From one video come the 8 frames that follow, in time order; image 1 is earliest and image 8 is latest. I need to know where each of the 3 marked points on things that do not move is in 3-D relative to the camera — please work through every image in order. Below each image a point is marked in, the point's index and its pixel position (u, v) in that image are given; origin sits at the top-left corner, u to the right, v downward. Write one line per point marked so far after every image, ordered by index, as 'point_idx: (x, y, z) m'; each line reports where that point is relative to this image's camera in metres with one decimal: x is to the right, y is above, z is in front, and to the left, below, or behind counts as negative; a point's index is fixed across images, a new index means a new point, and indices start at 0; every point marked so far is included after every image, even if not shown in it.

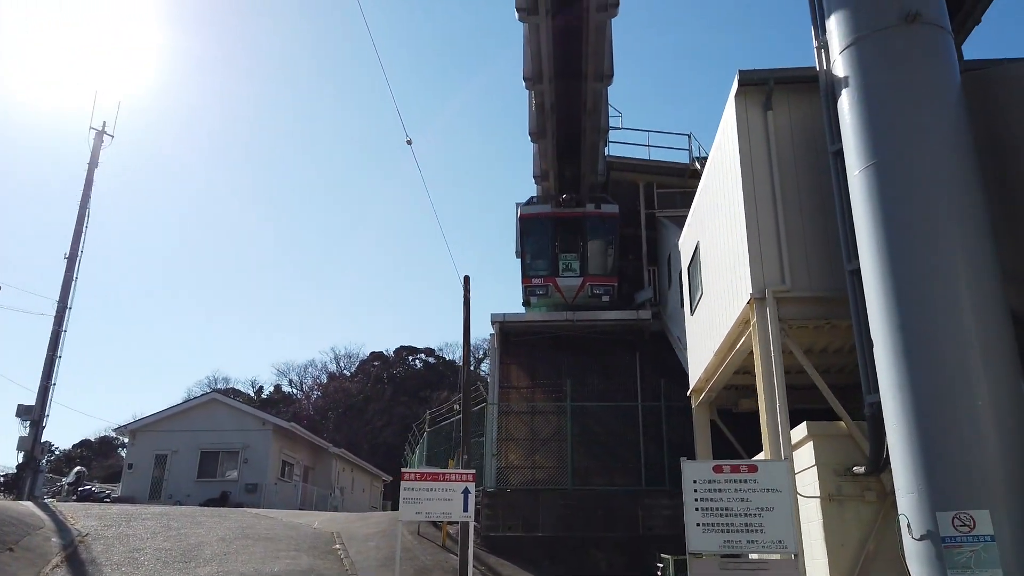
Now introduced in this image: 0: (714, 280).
0: (+3.2, +0.1, +12.1) m
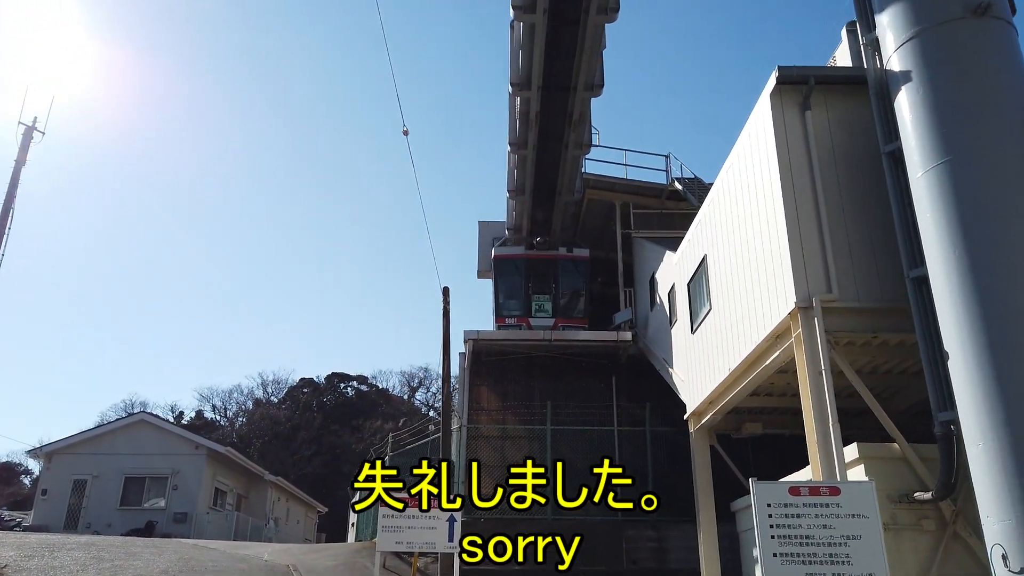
0: (+3.2, -0.1, +11.4) m
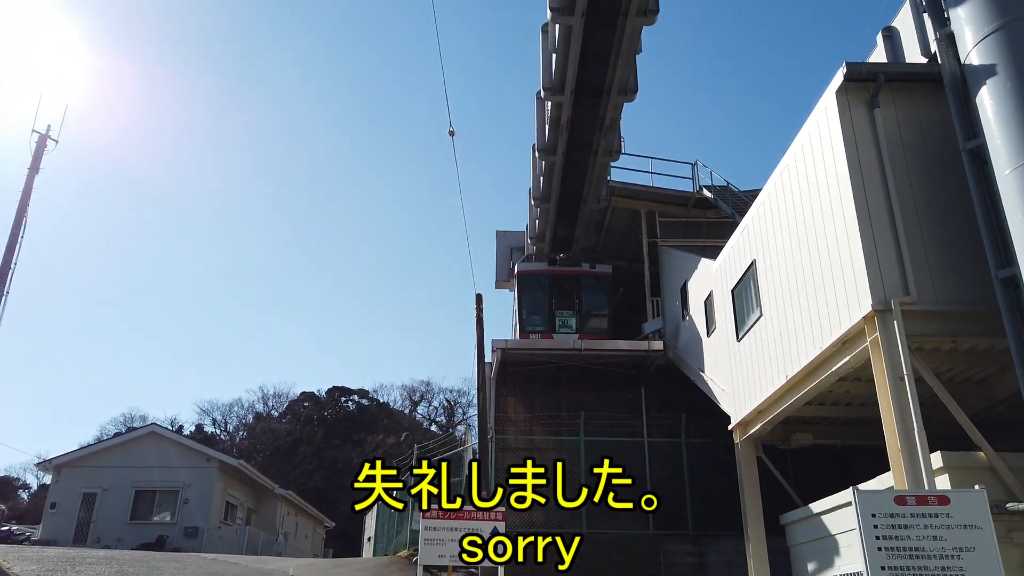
0: (+3.9, -0.2, +11.0) m
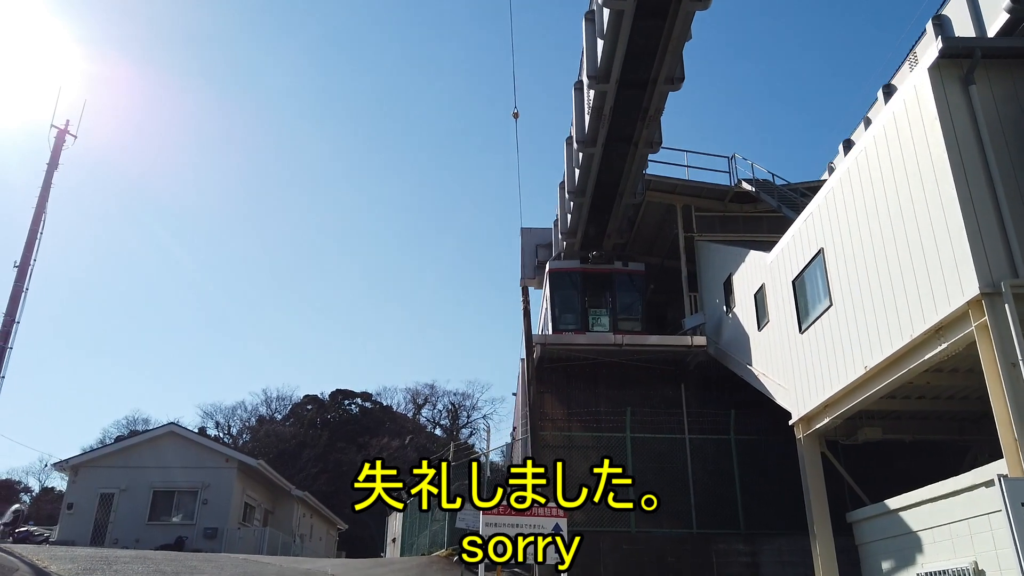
0: (+4.8, 0.0, +10.6) m
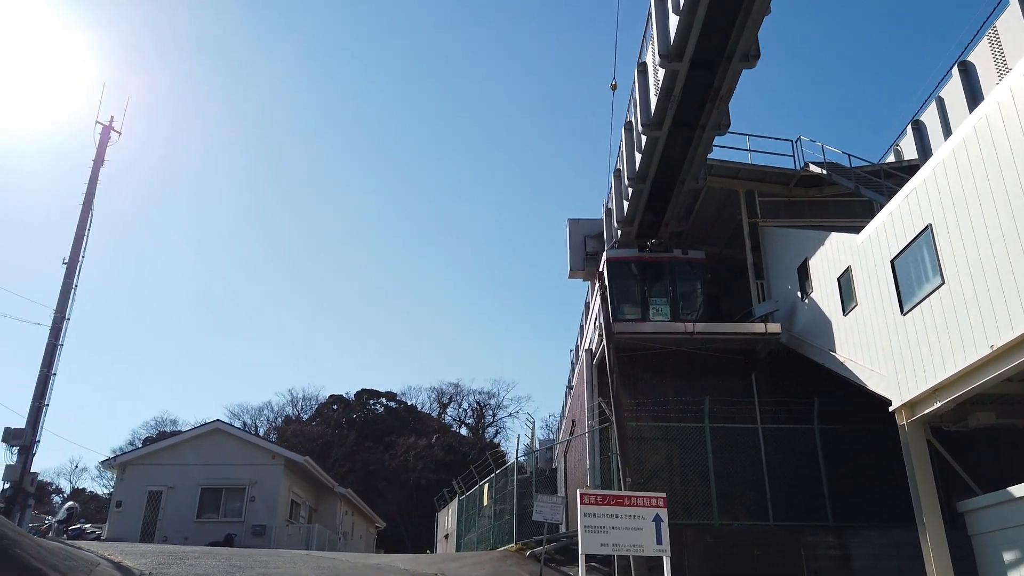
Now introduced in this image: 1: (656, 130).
0: (+6.1, +0.3, +10.1) m
1: (+3.3, +3.6, +17.7) m
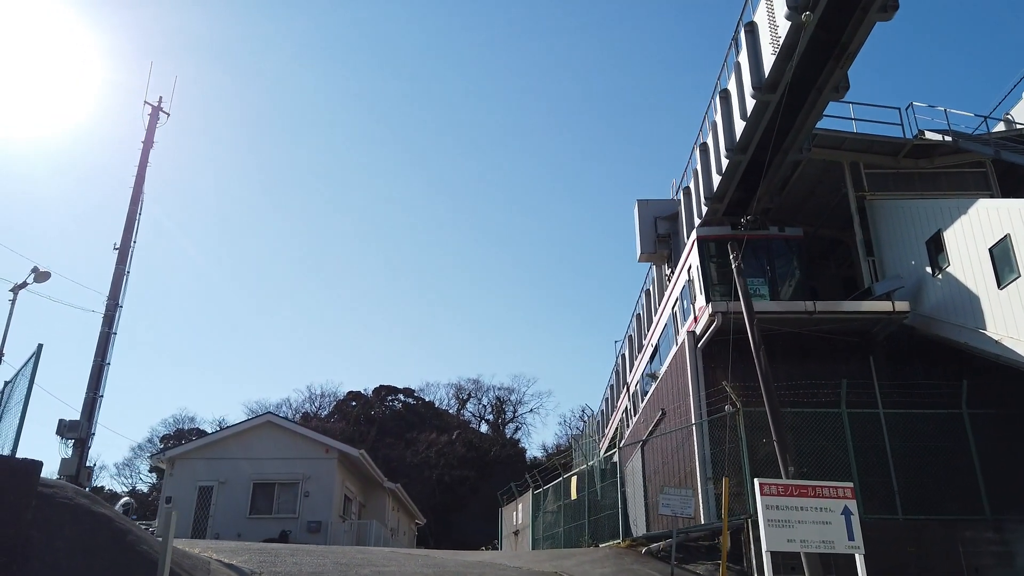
0: (+8.2, +0.8, +8.8) m
1: (+5.4, +4.1, +16.4) m
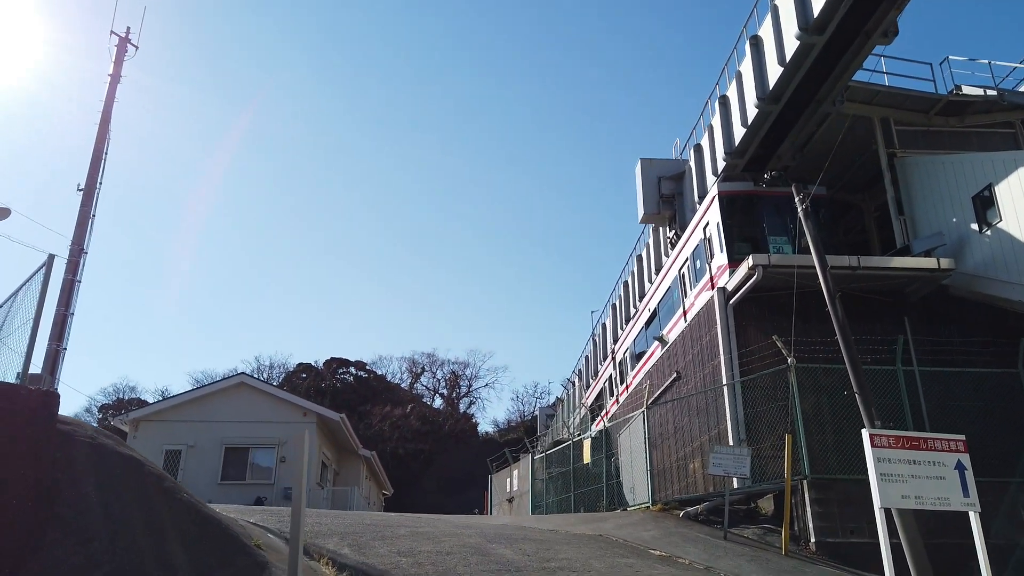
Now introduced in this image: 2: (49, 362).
0: (+9.2, +1.5, +8.1) m
1: (+6.1, +5.0, +15.4) m
2: (-12.0, -1.9, +20.0) m
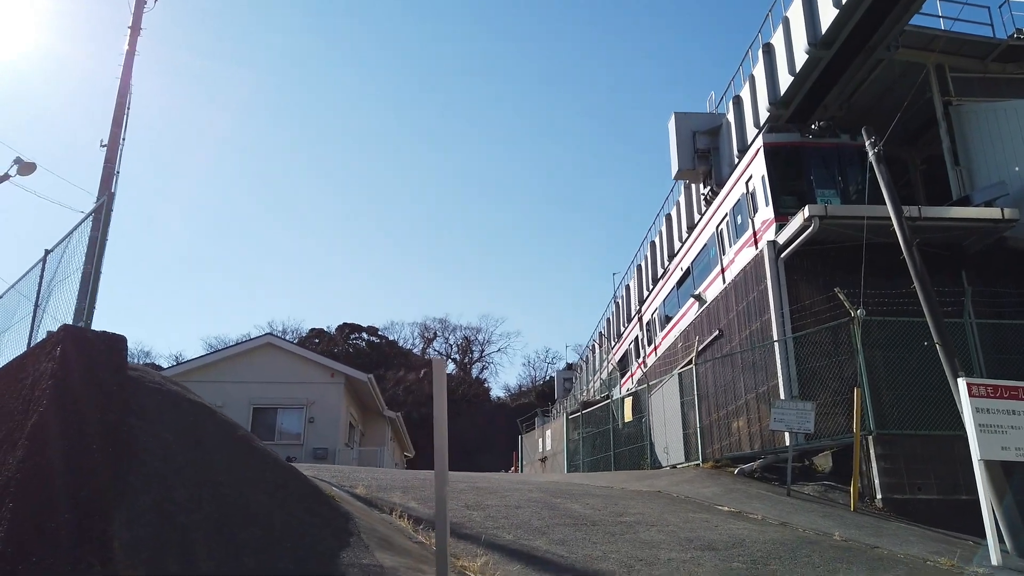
0: (+10.0, +2.1, +7.5) m
1: (+6.9, +6.0, +14.7) m
2: (-11.1, -0.9, +19.7) m
